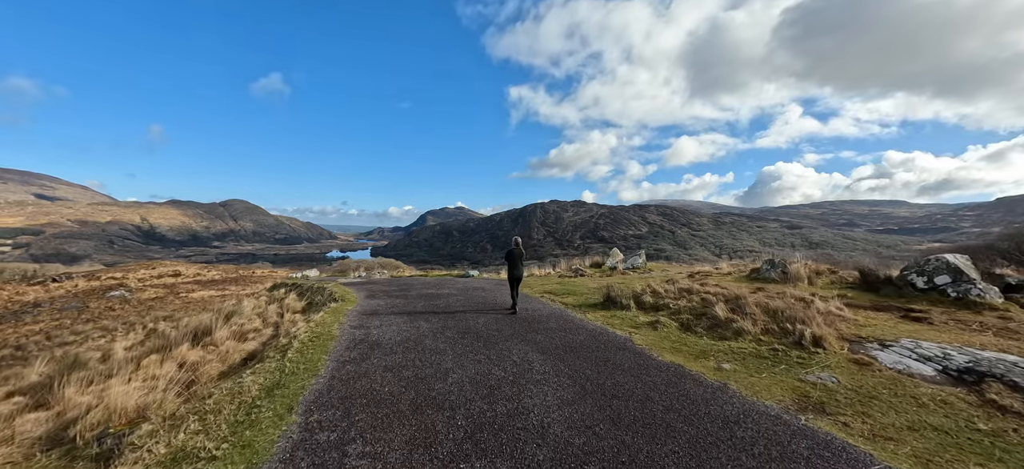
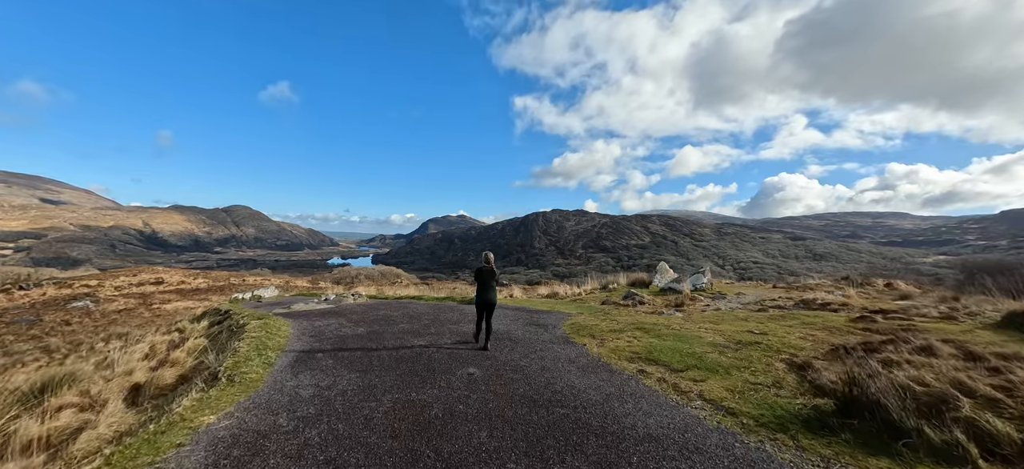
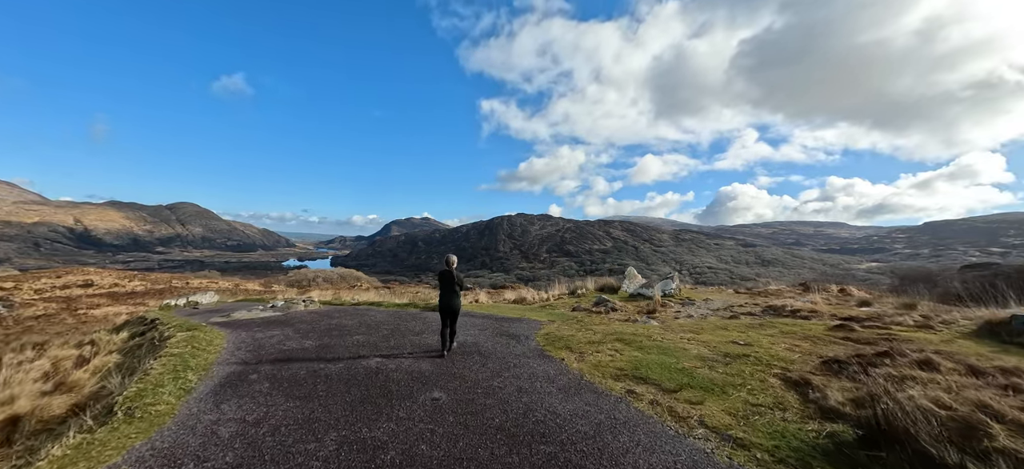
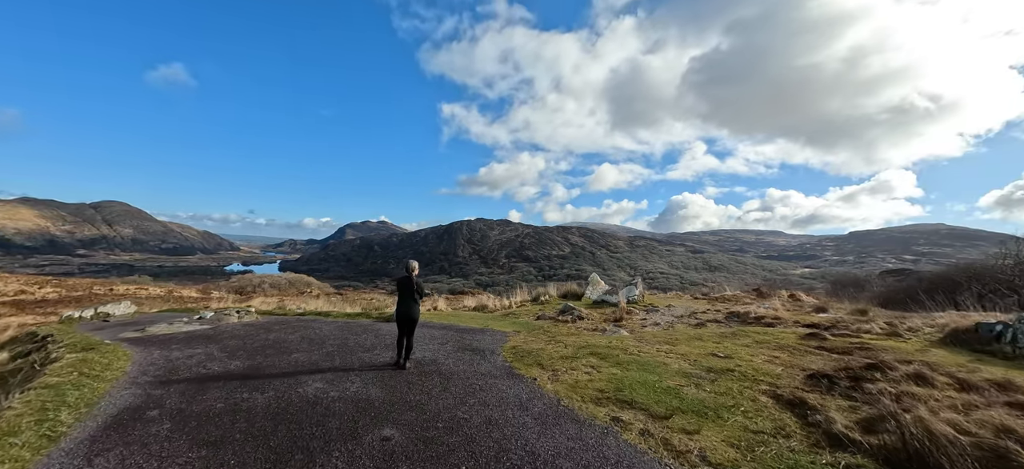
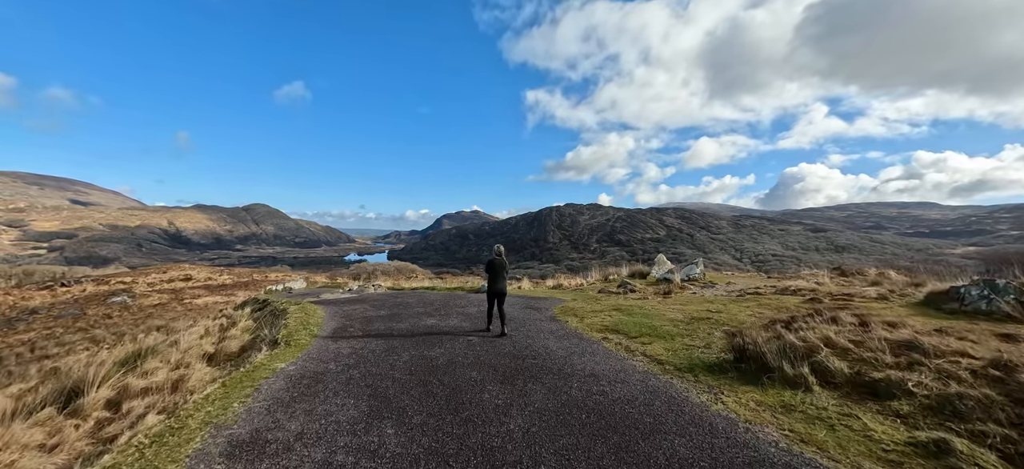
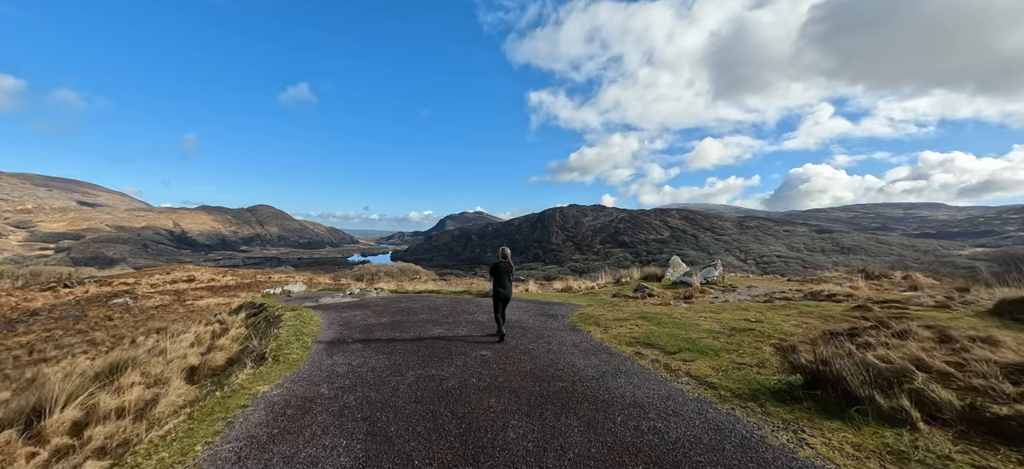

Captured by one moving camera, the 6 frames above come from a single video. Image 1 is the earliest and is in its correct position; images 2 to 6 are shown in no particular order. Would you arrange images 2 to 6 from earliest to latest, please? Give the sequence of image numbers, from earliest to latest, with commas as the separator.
5, 6, 2, 3, 4
